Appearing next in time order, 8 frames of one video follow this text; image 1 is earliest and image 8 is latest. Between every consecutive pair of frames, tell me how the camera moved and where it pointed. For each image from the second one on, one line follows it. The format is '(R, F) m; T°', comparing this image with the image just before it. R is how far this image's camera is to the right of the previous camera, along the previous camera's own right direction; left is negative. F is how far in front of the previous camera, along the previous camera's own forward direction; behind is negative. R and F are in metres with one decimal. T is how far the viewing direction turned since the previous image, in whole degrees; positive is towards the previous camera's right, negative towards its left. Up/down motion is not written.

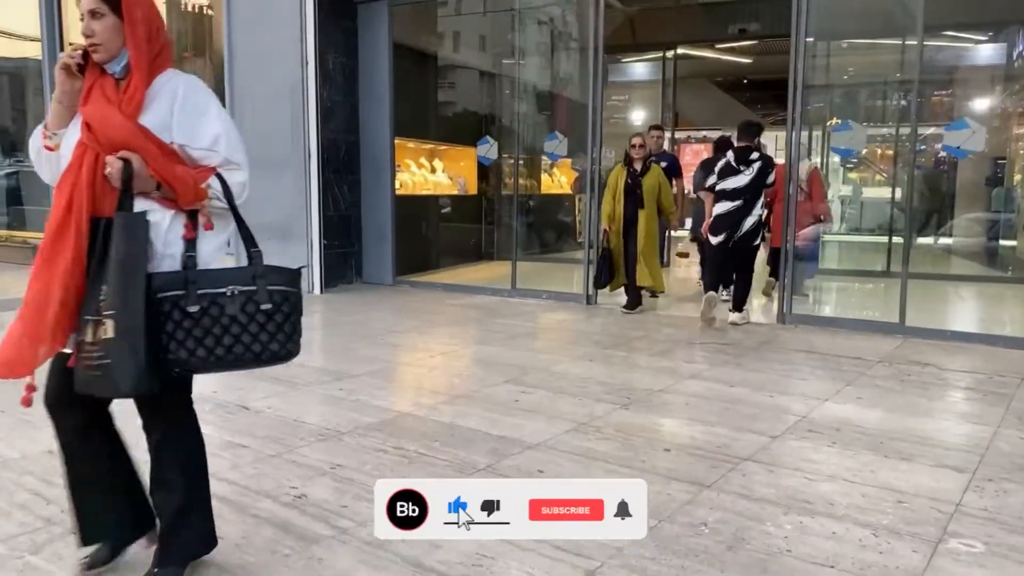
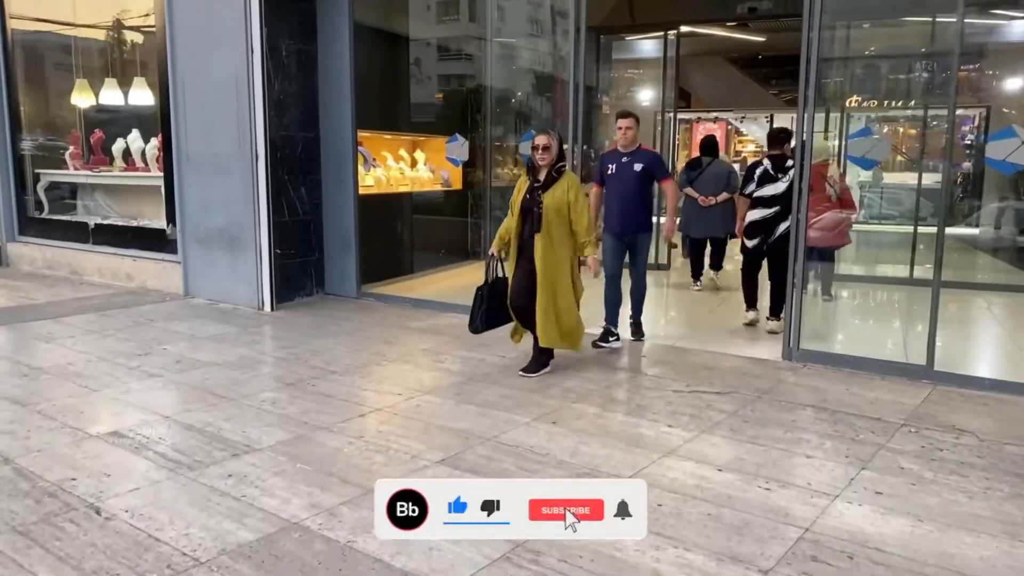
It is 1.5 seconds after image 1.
(+0.3, +0.8) m; -1°
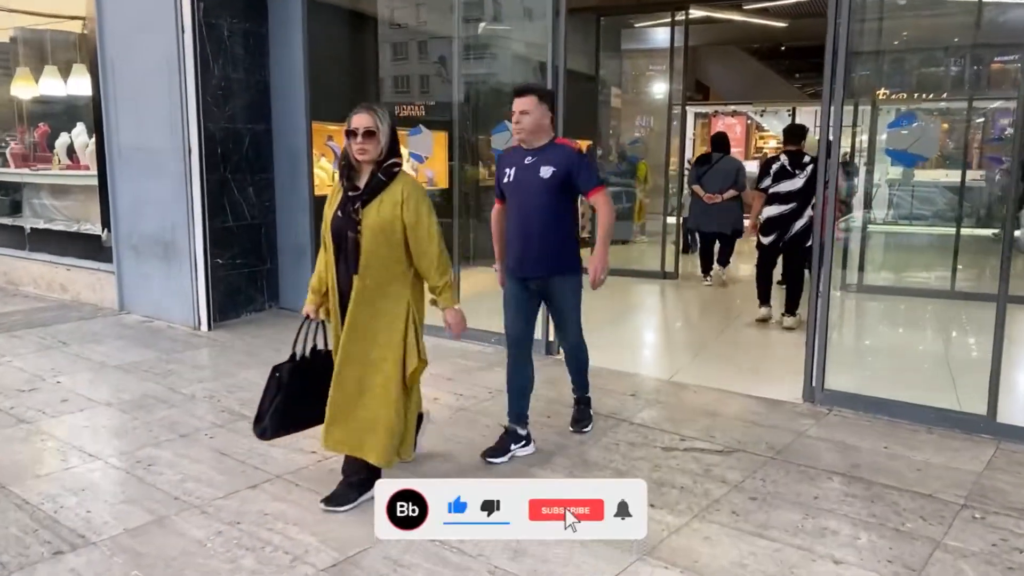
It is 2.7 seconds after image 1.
(+0.3, +0.9) m; -1°
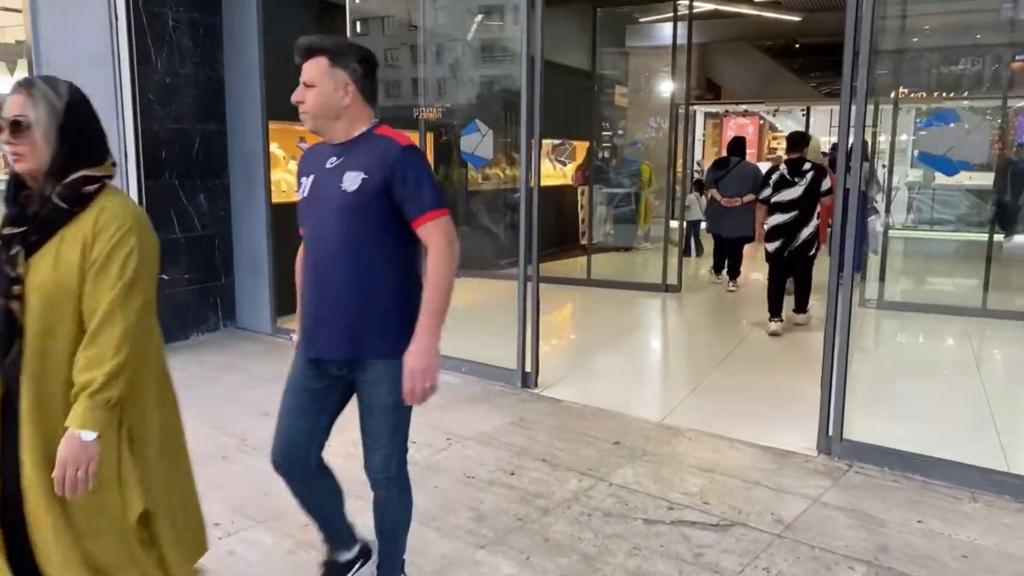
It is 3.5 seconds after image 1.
(+0.2, +0.7) m; -1°
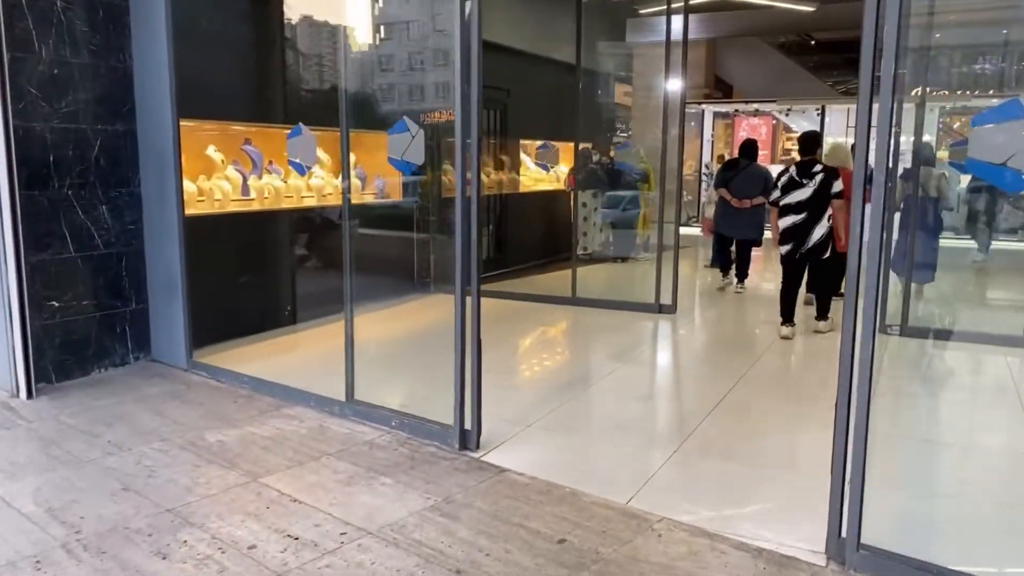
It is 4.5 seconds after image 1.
(+0.4, +0.9) m; -1°
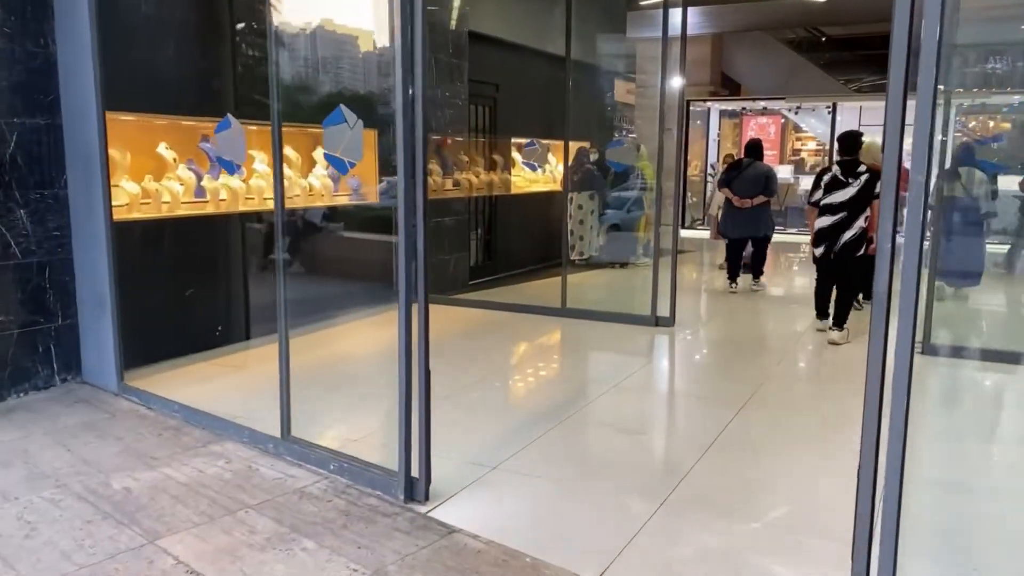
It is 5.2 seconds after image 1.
(+0.2, +0.6) m; -1°
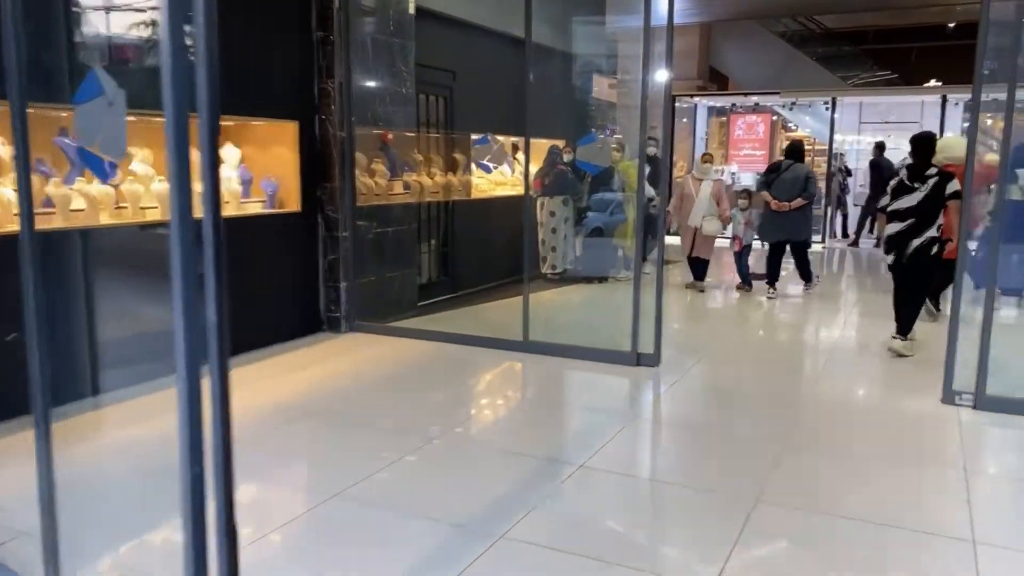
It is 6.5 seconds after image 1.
(+0.2, +1.3) m; +1°
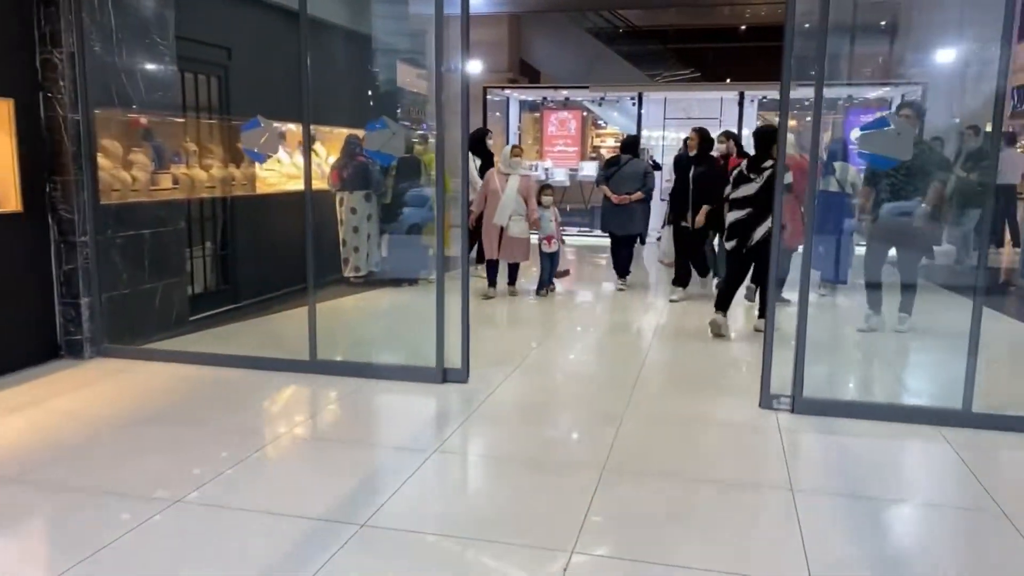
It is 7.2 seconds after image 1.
(+0.2, +0.6) m; +12°
